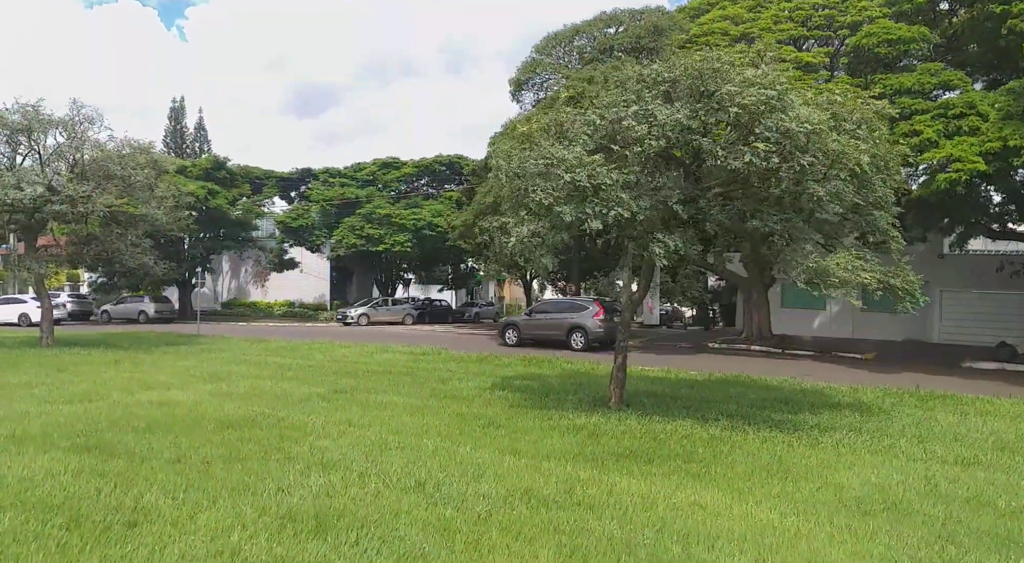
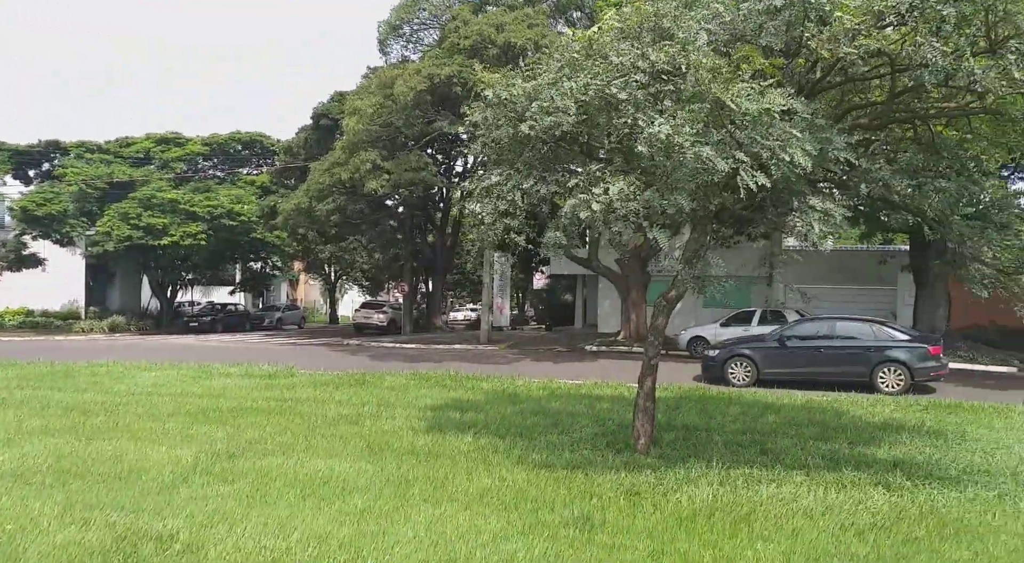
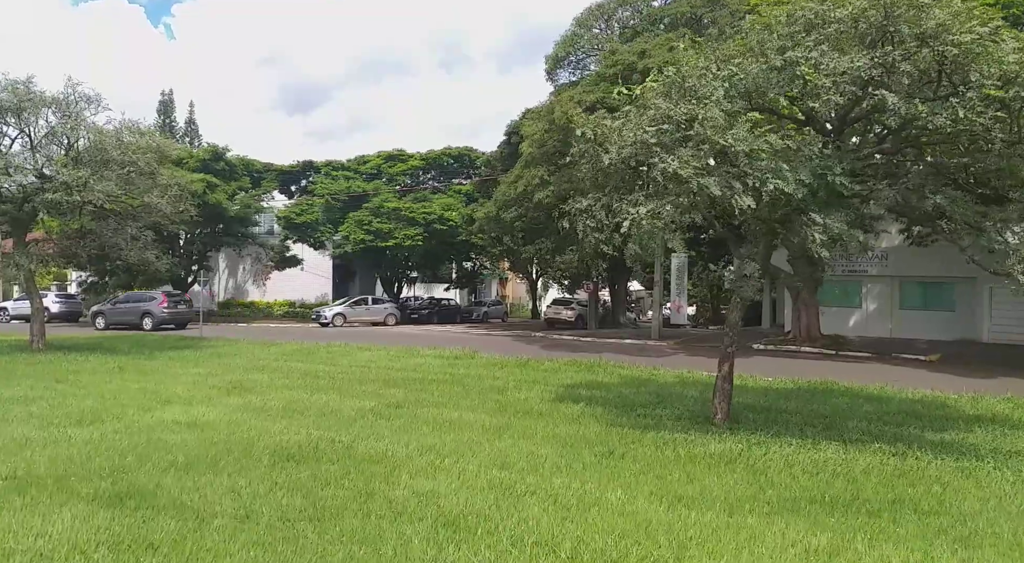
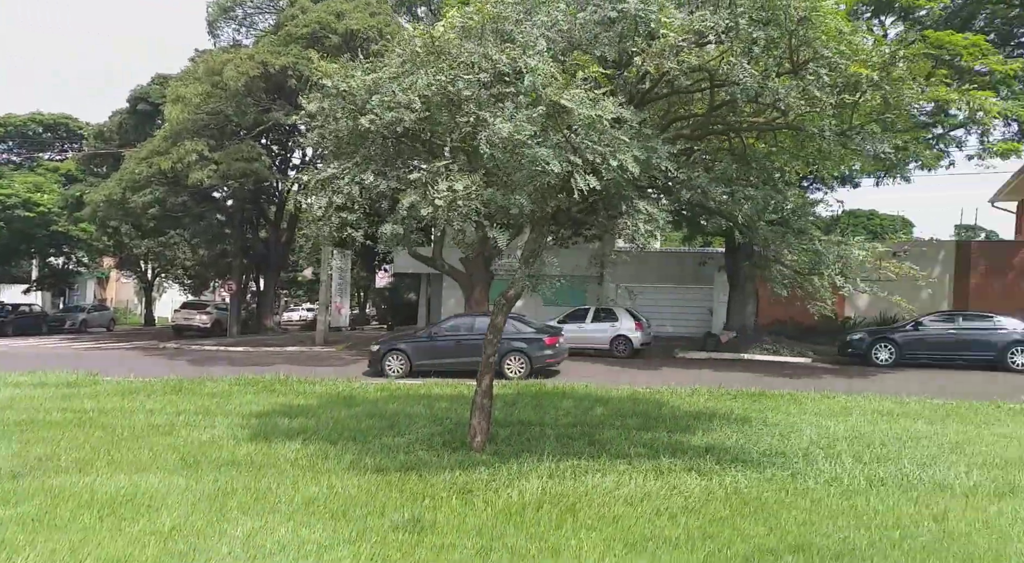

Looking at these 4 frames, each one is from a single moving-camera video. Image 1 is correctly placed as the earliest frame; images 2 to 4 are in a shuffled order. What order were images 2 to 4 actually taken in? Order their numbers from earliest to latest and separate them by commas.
3, 2, 4
